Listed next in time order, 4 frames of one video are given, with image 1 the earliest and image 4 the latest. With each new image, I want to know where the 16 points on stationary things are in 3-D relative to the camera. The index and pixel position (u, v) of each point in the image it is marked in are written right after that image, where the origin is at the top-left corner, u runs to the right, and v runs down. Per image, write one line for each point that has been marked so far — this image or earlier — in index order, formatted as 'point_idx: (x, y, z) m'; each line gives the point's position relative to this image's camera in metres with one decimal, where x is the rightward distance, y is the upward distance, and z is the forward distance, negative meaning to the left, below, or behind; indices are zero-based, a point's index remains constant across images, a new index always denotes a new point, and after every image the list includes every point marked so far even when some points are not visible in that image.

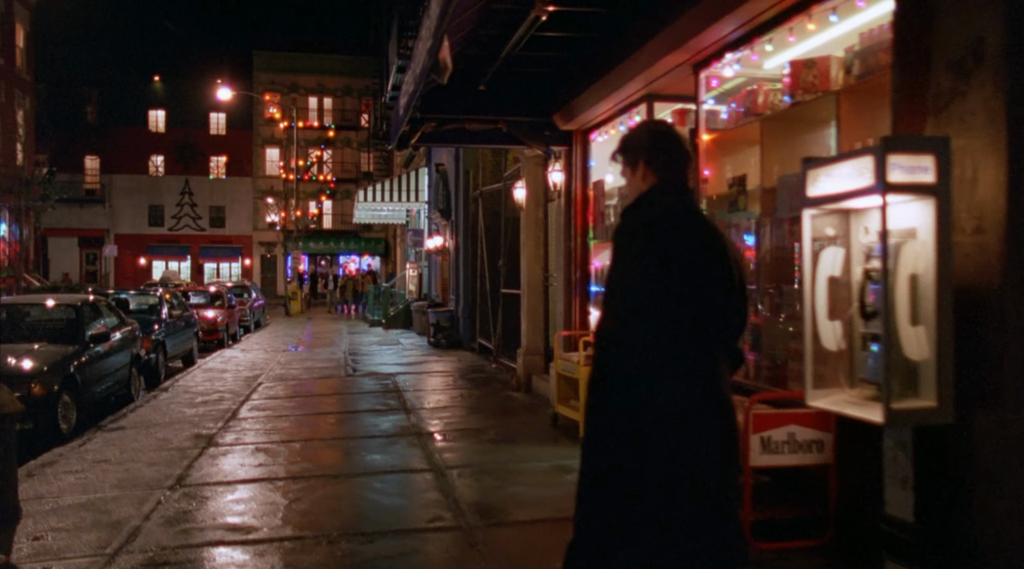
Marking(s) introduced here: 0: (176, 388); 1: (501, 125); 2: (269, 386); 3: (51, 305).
0: (-5.5, -1.7, +13.3) m
1: (-0.1, +1.9, +9.7) m
2: (-4.2, -1.7, +13.3) m
3: (-6.4, -0.3, +11.2) m
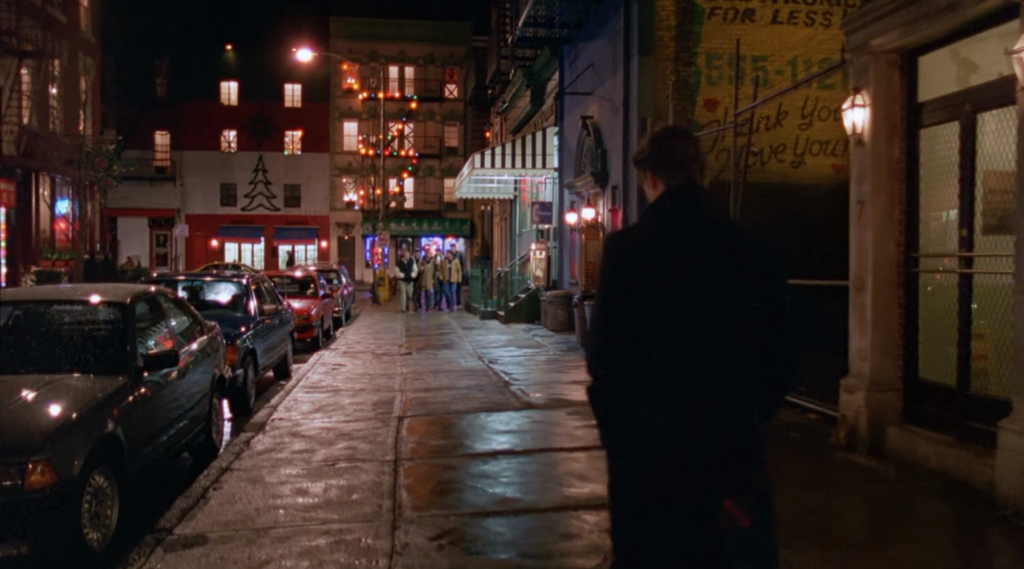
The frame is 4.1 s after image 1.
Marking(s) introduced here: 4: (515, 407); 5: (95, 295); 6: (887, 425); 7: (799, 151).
0: (-2.5, -1.6, +8.8) m
1: (+2.6, +2.0, +4.7) m
2: (-1.2, -1.5, +8.7) m
3: (-3.6, -0.1, +6.7) m
4: (0.0, -1.5, +9.7) m
5: (-3.6, -0.1, +6.9) m
6: (+3.2, -1.2, +6.8) m
7: (+5.4, +2.5, +15.1) m
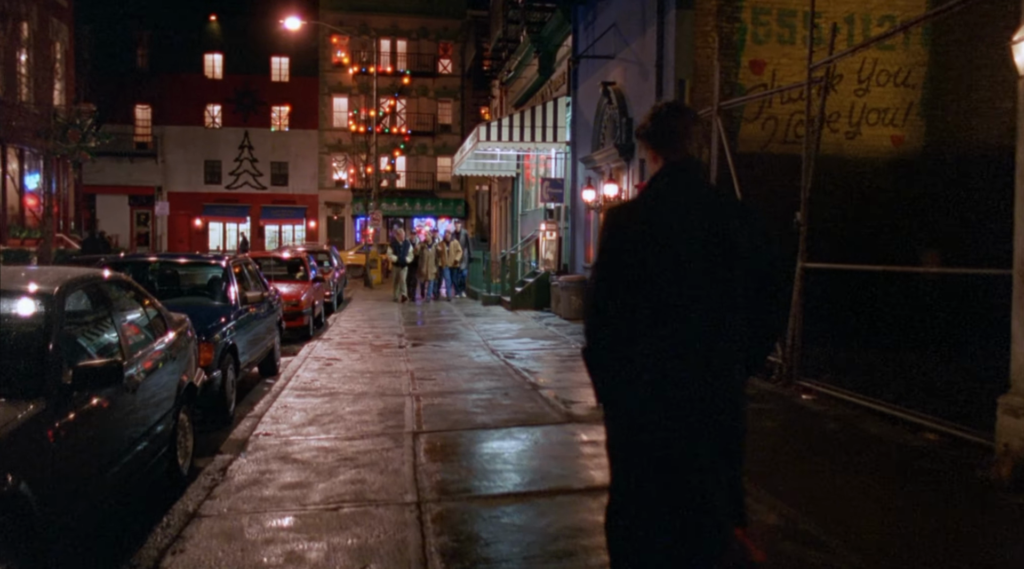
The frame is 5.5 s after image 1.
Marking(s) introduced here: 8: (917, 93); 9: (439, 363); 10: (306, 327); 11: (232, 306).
0: (-2.2, -1.4, +7.0) m
1: (+3.1, +2.0, +3.0) m
2: (-0.8, -1.4, +7.0) m
3: (-3.1, 0.0, +4.9) m
4: (+0.4, -1.3, +8.0) m
5: (-3.2, 0.0, +5.1) m
6: (+3.6, -1.1, +5.1) m
7: (+5.7, +2.7, +13.4) m
8: (+6.8, +3.2, +13.4) m
9: (-1.0, -1.2, +11.8) m
10: (-4.0, -0.8, +15.5) m
11: (-3.3, -0.2, +9.5) m
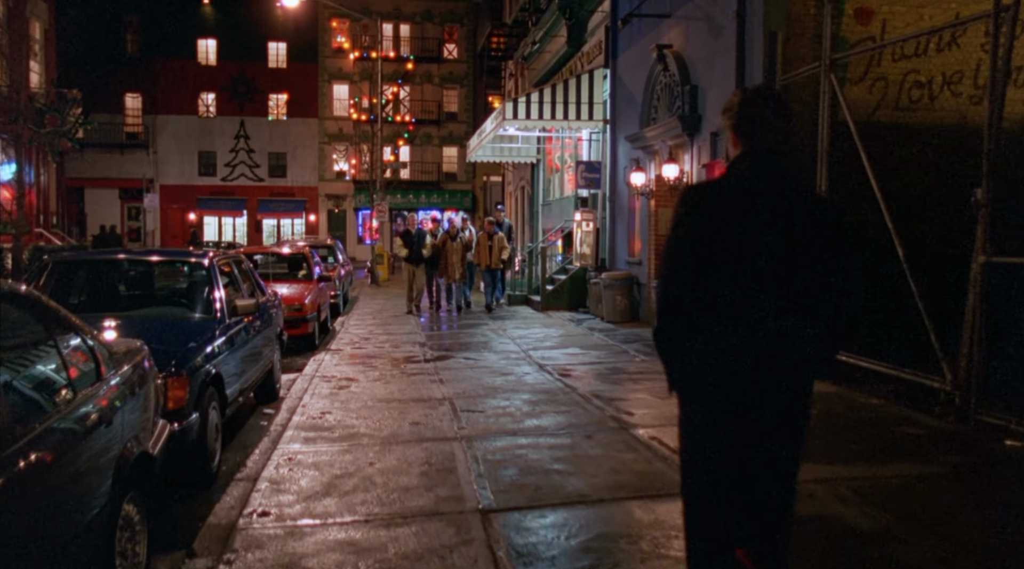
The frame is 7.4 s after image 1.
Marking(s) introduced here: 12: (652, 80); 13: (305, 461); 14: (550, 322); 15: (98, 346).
0: (-1.4, -1.5, +4.6) m
1: (+3.8, +2.0, +0.6) m
2: (-0.1, -1.5, +4.5) m
3: (-2.4, -0.1, +2.5) m
4: (+1.1, -1.4, +5.6) m
5: (-2.5, -0.1, +2.7) m
6: (+4.3, -1.2, +2.7) m
7: (+6.4, +2.8, +10.9) m
8: (+7.5, +3.3, +11.0) m
9: (-0.3, -1.2, +9.4) m
10: (-3.3, -0.8, +13.0) m
11: (-2.6, -0.3, +7.1) m
12: (+2.4, +3.7, +14.7) m
13: (-1.6, -1.4, +6.2) m
14: (+0.8, -0.7, +16.1) m
15: (-2.3, -0.3, +4.2) m
